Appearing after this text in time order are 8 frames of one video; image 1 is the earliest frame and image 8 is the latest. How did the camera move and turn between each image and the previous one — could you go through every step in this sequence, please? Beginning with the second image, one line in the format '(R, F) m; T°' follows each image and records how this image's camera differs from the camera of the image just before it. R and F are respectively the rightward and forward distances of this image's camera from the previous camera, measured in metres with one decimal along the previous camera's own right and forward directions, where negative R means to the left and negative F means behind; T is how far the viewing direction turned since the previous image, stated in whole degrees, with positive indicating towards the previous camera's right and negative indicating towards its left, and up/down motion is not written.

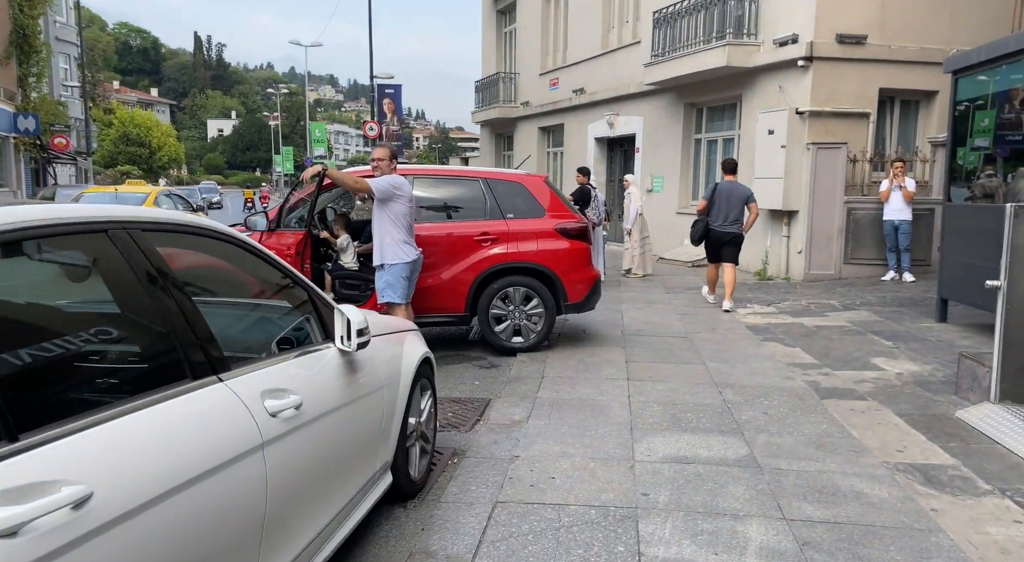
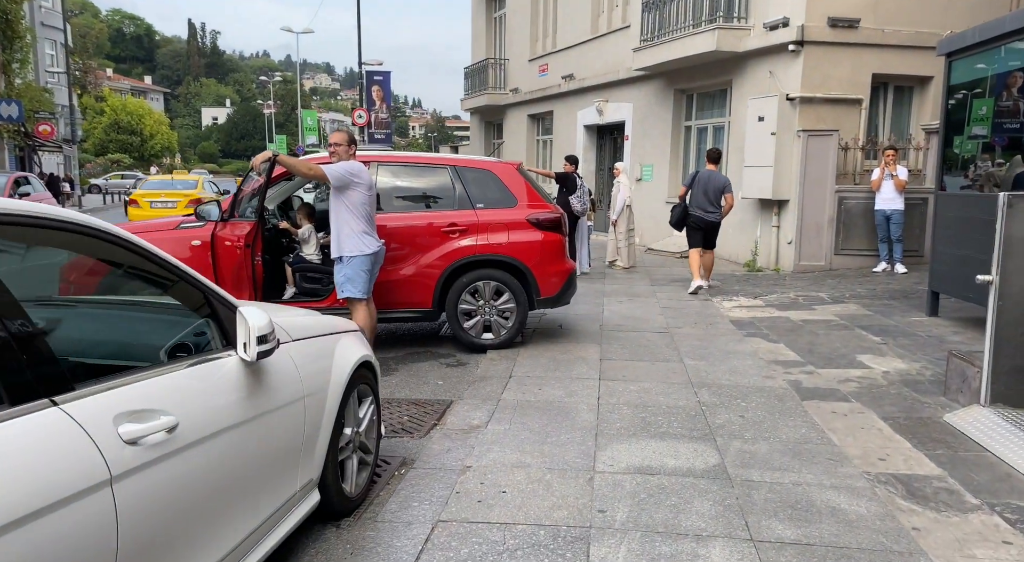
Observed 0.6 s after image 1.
(+0.2, +0.3) m; 0°
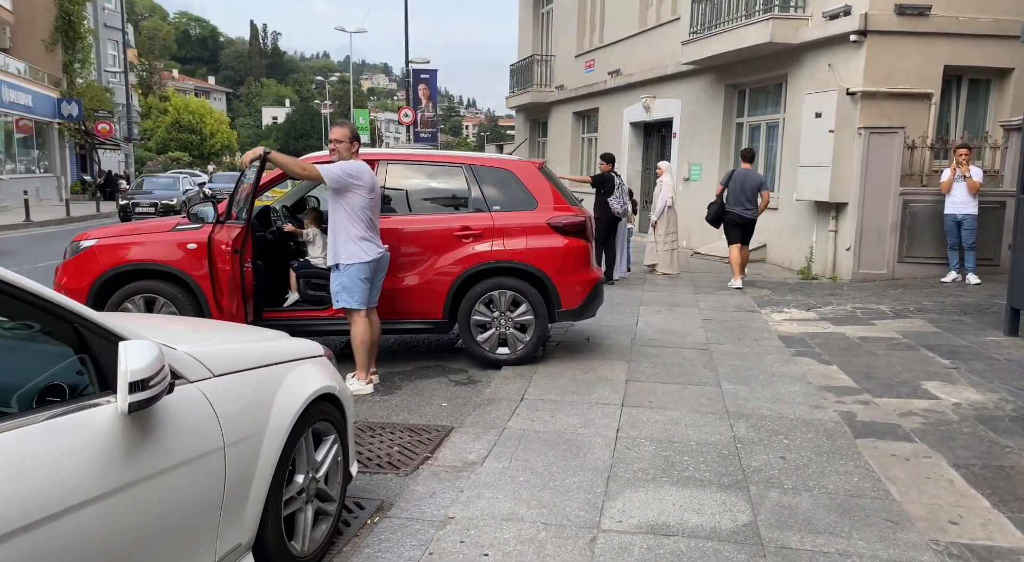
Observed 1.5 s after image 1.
(+0.3, +0.6) m; -4°
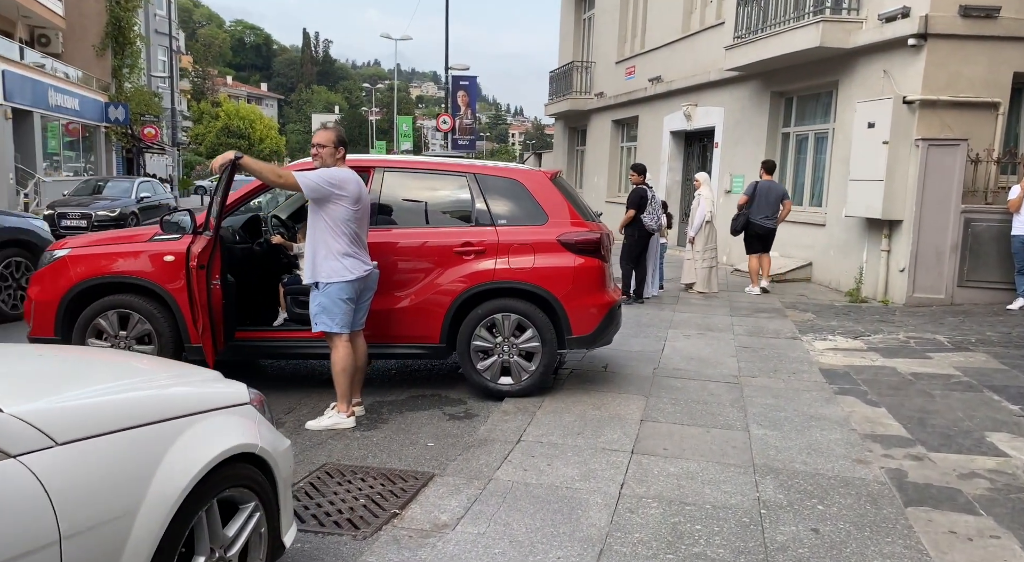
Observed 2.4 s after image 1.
(+0.3, +0.6) m; -3°
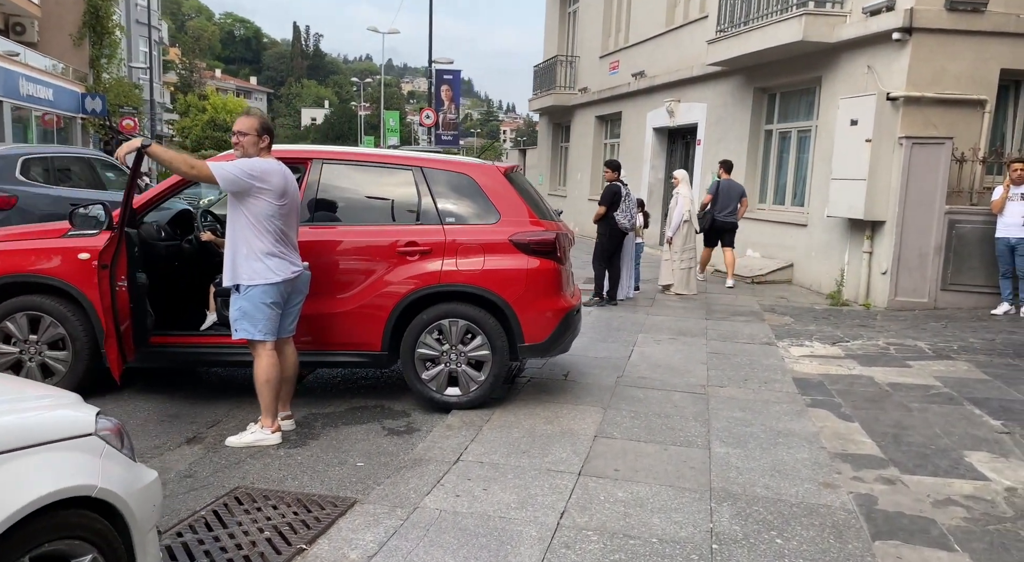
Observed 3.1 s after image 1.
(+0.3, +0.4) m; +1°
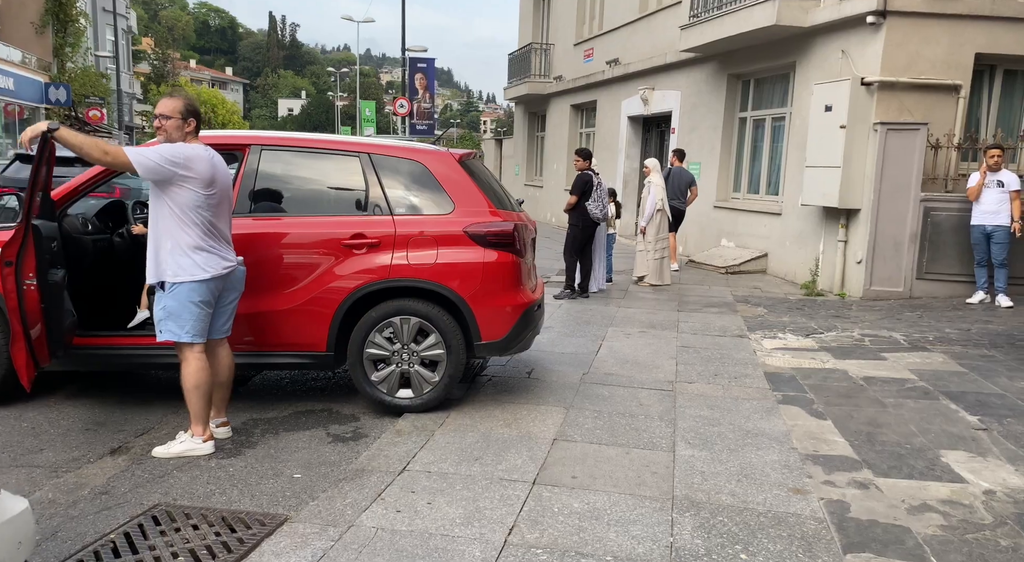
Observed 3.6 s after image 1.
(+0.2, +0.3) m; +1°
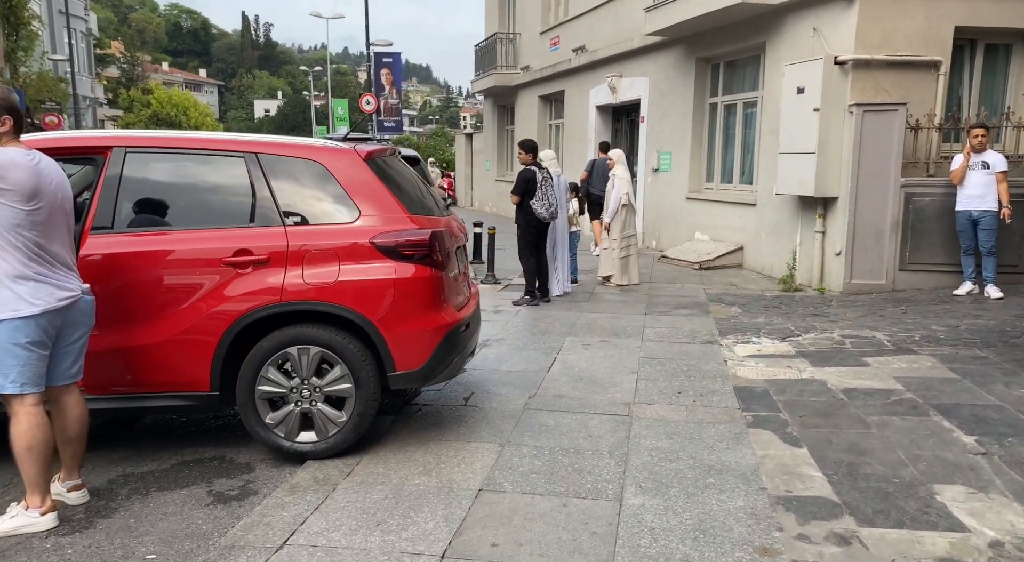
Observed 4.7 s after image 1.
(+0.4, +0.7) m; +1°
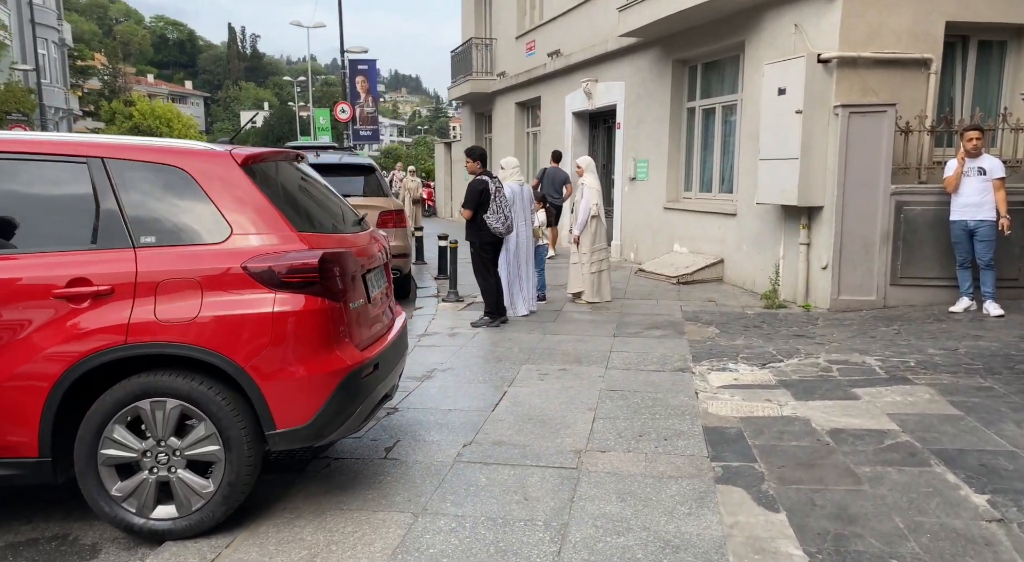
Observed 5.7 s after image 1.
(+0.4, +0.8) m; +1°
